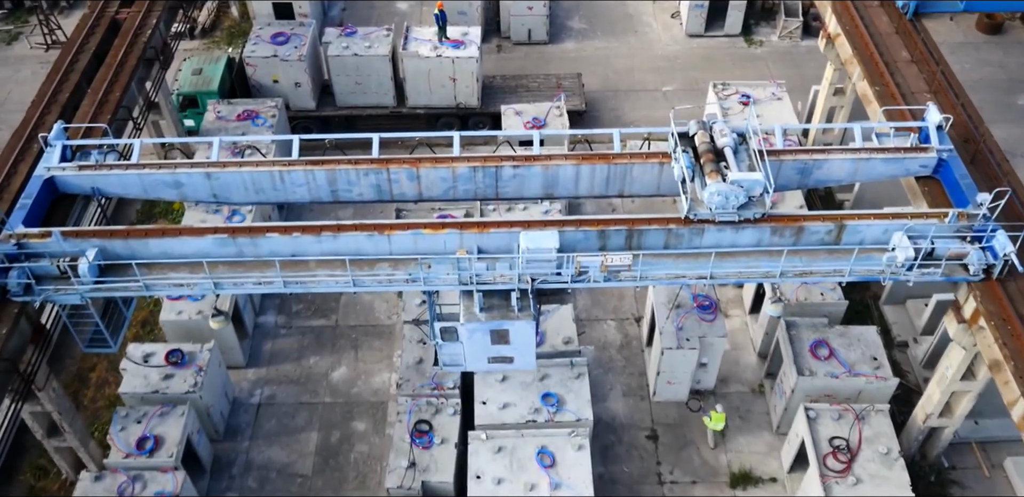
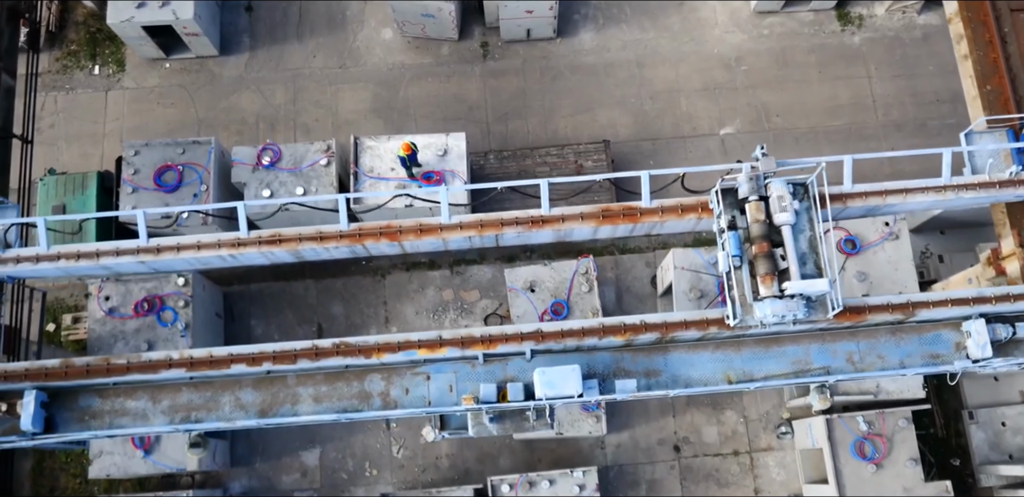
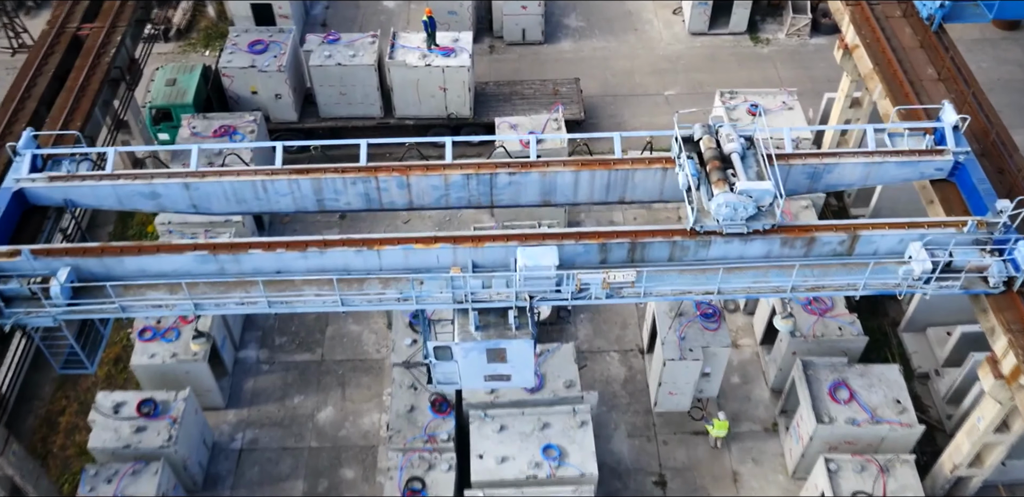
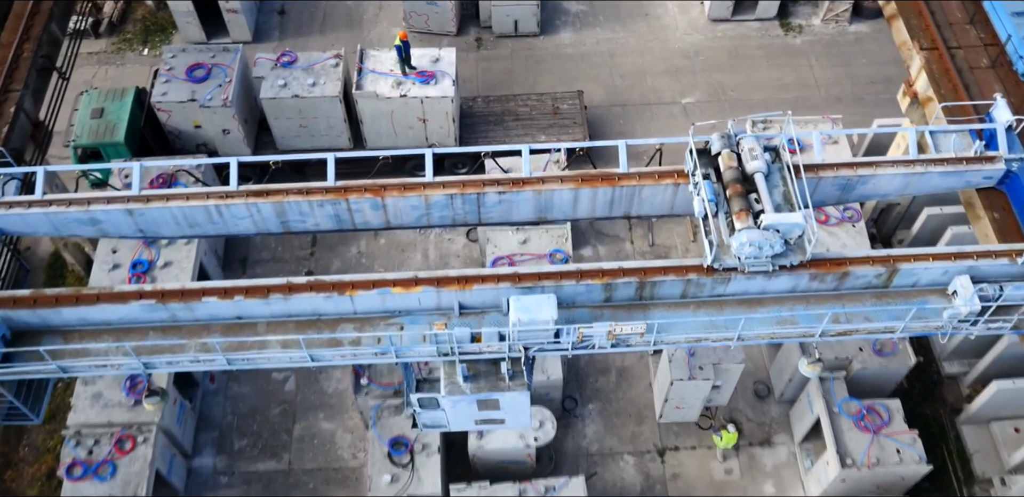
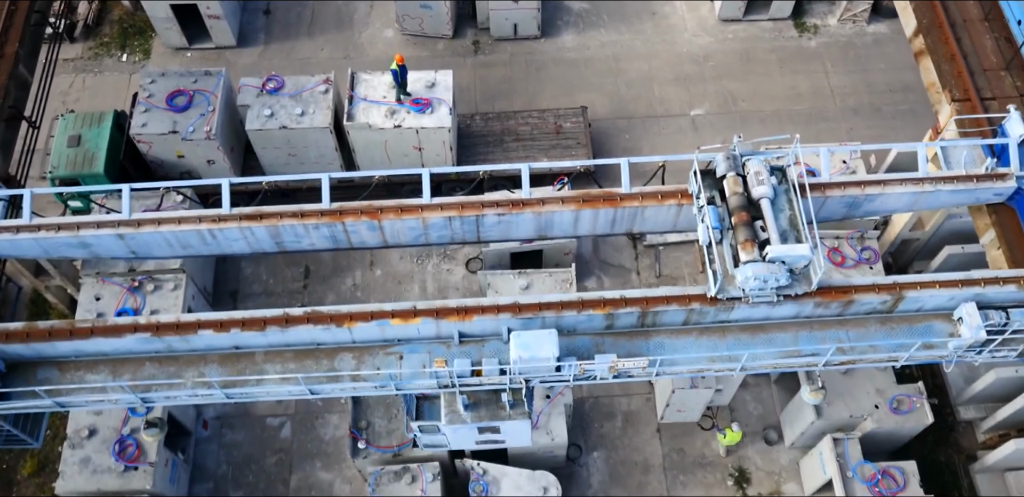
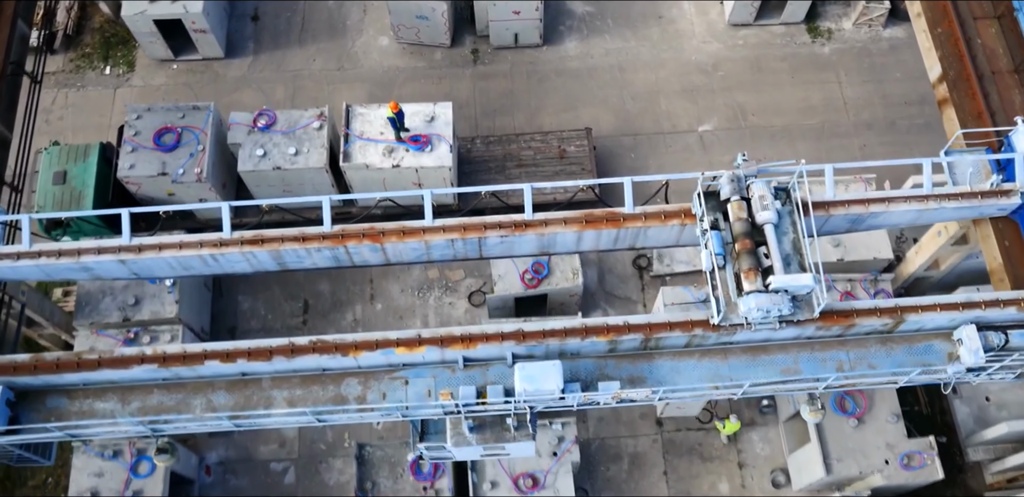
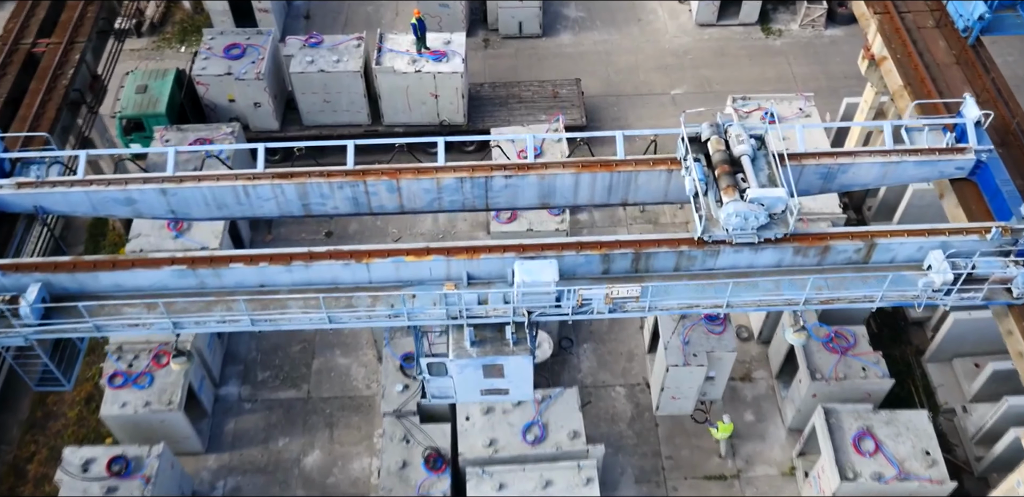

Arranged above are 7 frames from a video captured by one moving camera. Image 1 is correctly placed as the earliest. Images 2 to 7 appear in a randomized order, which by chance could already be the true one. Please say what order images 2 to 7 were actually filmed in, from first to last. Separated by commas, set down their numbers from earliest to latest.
3, 7, 4, 5, 6, 2
